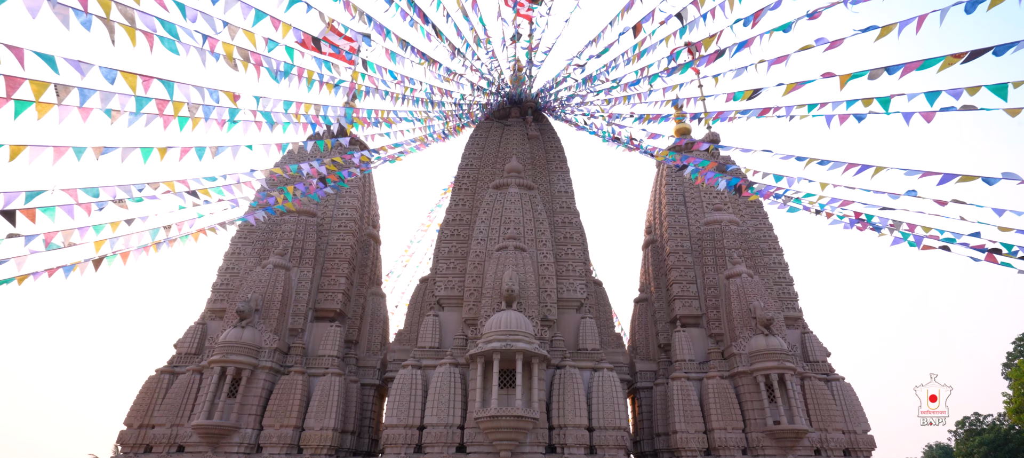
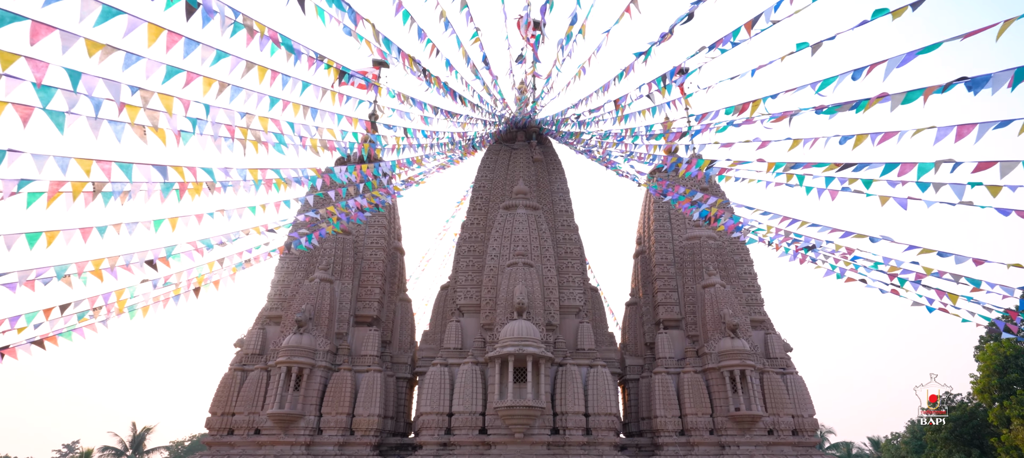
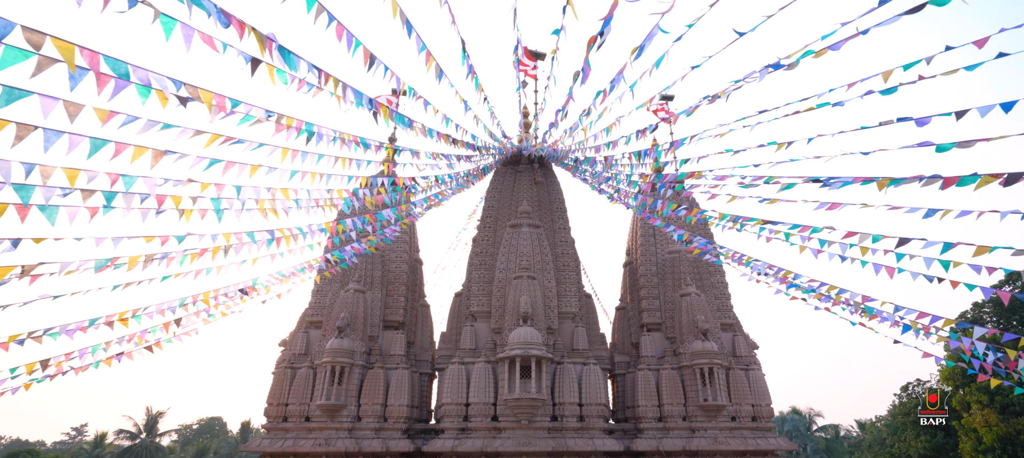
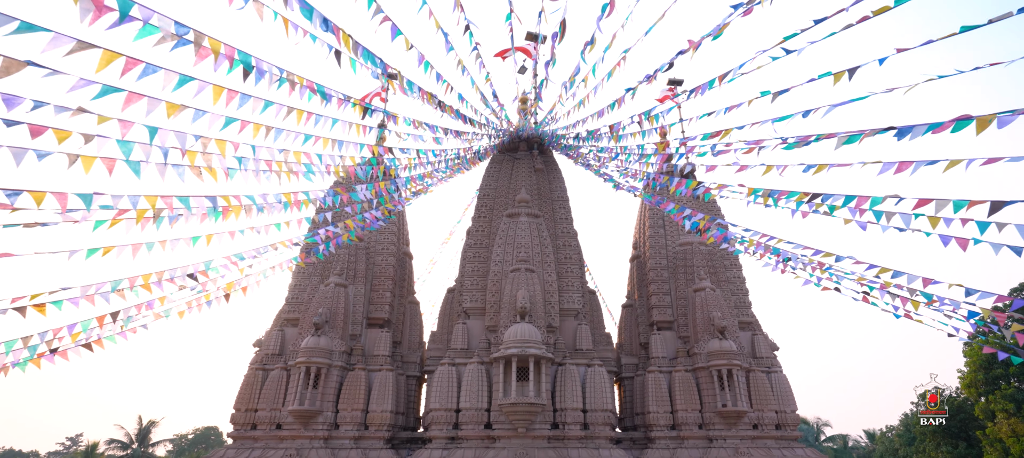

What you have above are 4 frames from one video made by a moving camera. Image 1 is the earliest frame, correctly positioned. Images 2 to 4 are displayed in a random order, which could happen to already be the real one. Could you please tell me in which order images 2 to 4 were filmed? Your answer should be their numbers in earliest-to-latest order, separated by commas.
2, 4, 3
